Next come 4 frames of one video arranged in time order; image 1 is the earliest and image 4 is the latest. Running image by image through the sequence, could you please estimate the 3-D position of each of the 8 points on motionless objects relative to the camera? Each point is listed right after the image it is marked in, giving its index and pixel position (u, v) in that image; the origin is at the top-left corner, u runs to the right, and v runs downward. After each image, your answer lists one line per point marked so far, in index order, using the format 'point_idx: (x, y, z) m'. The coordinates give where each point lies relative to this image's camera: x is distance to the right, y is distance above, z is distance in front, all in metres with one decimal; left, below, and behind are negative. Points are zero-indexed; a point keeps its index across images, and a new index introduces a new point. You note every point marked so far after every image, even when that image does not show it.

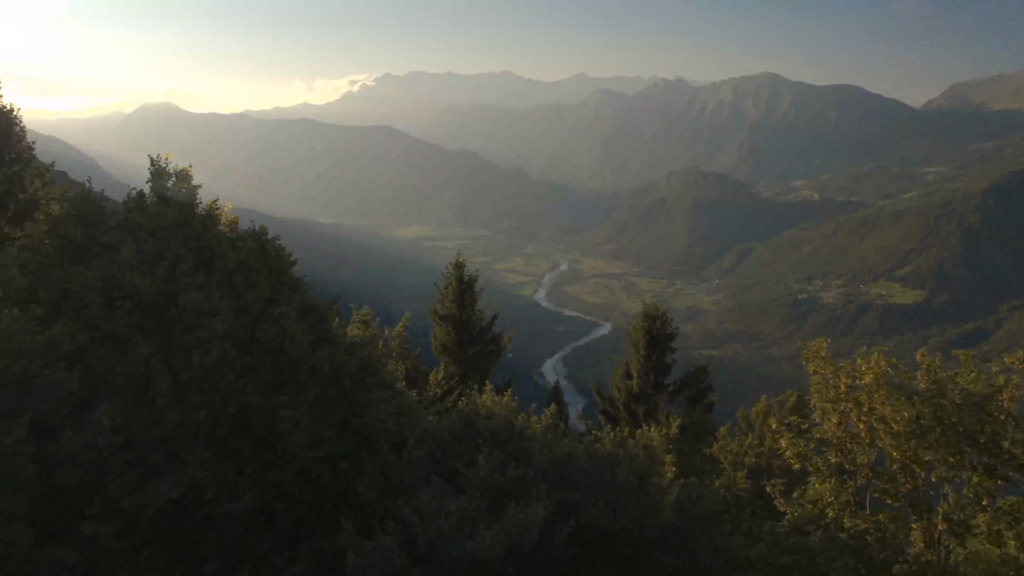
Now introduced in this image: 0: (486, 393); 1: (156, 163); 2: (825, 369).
0: (-0.5, -2.4, +13.1) m
1: (-7.0, +2.4, +11.6) m
2: (+5.7, -1.5, +10.9) m
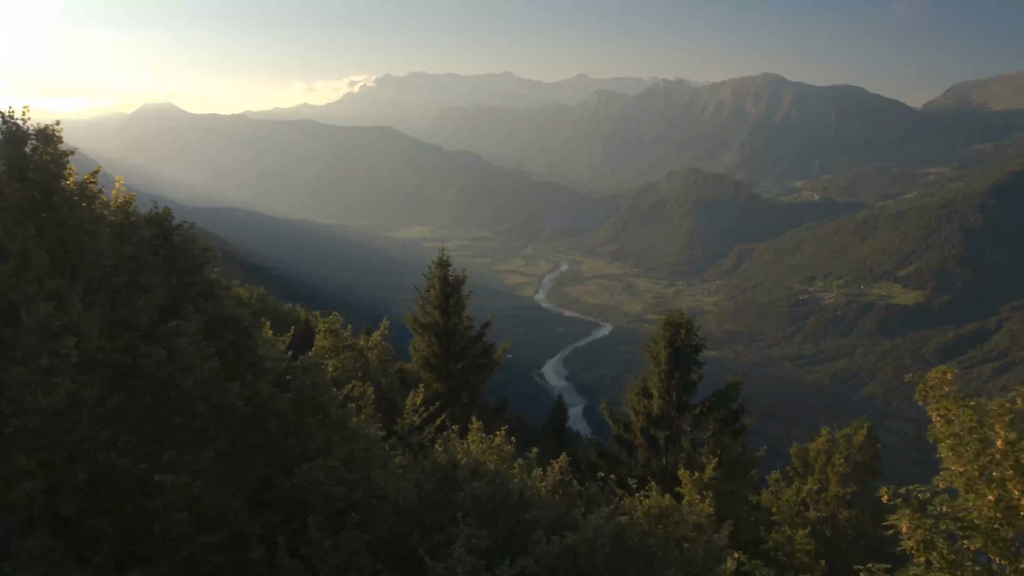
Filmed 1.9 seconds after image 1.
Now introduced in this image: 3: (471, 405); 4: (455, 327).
0: (-0.6, -2.5, +9.9) m
1: (-7.1, +2.3, +8.4) m
2: (+5.6, -1.6, +7.7) m
3: (-1.1, -3.2, +16.9) m
4: (-1.6, -1.1, +17.0) m
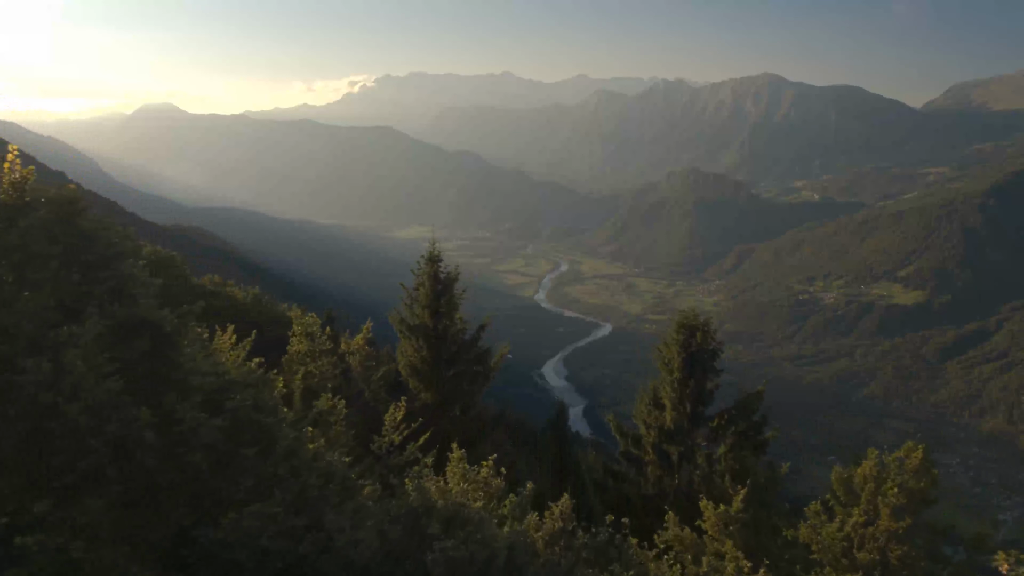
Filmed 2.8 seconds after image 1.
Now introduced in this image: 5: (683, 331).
0: (-0.7, -2.4, +8.2) m
1: (-7.2, +2.4, +6.7) m
2: (+5.5, -1.6, +5.9) m
3: (-1.2, -3.2, +15.1) m
4: (-1.7, -1.0, +15.2) m
5: (+4.4, -1.1, +15.5) m
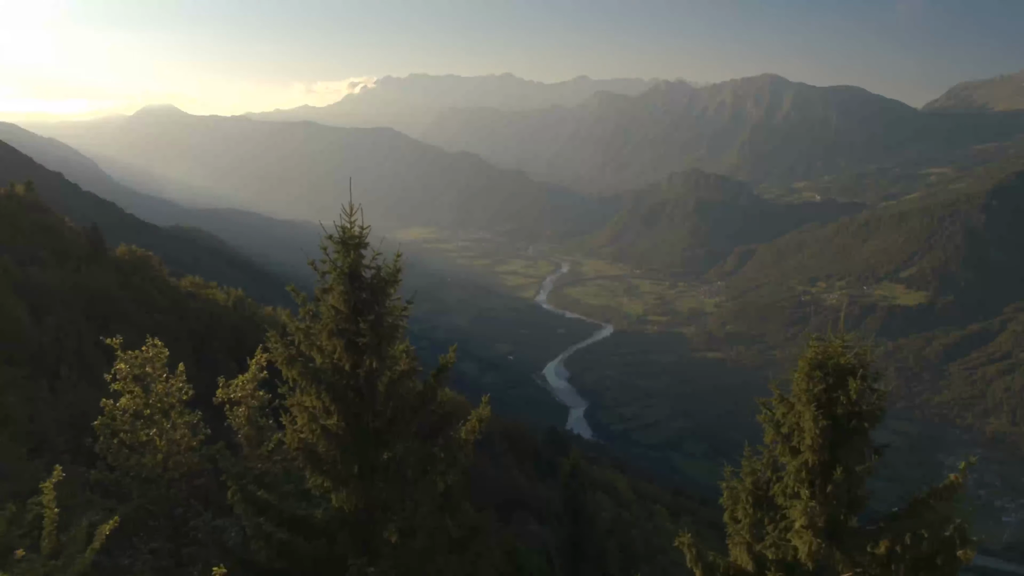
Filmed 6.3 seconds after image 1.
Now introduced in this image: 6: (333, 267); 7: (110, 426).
0: (-0.9, -2.5, +1.2) m
1: (-7.3, +2.3, -0.3) m
2: (+5.4, -1.7, -1.1) m
3: (-1.4, -3.3, +8.1) m
4: (-1.8, -1.1, +8.3) m
5: (+4.3, -1.2, +8.5) m
6: (-2.3, +0.1, +8.2) m
7: (-6.1, -2.1, +9.1) m
